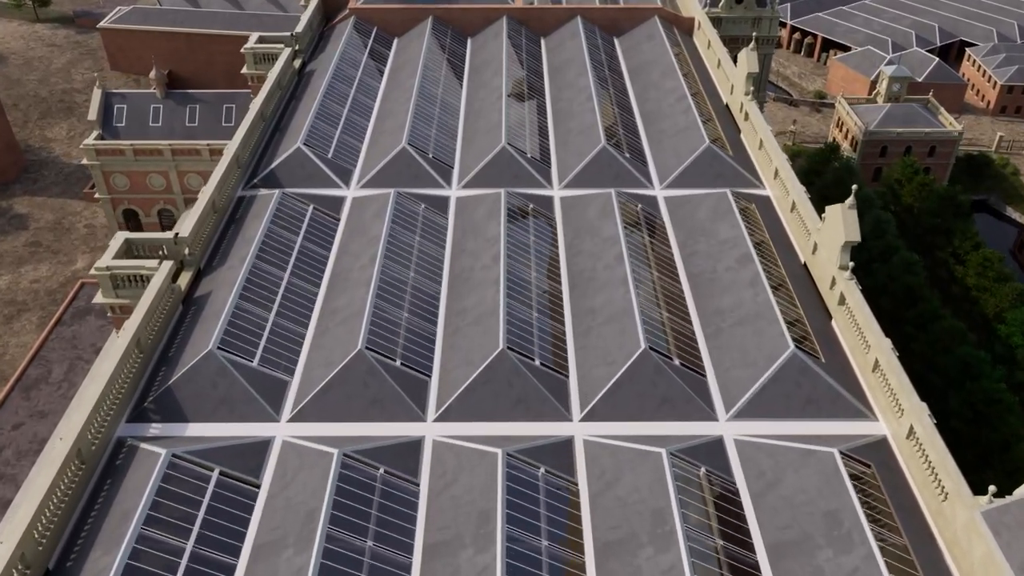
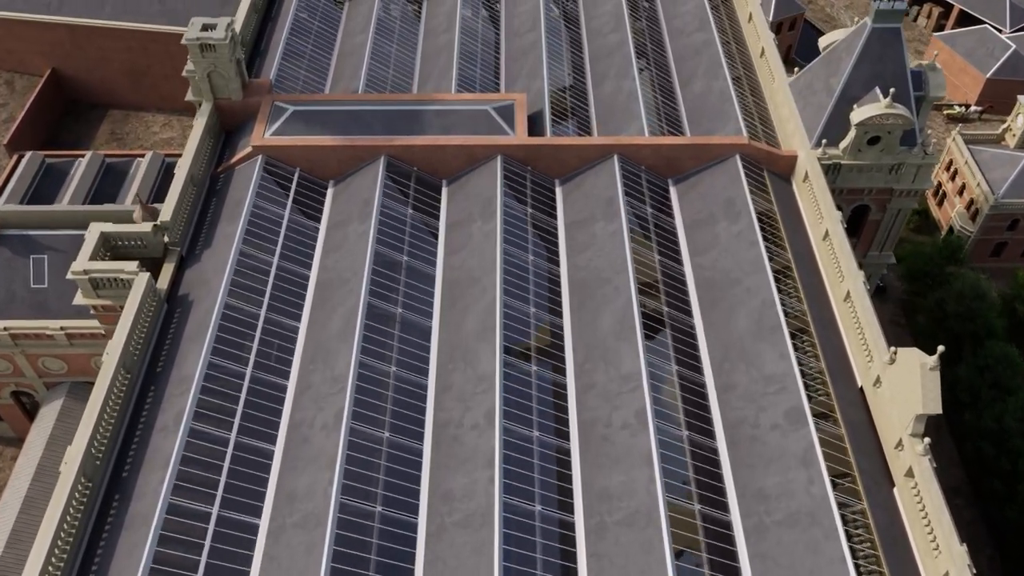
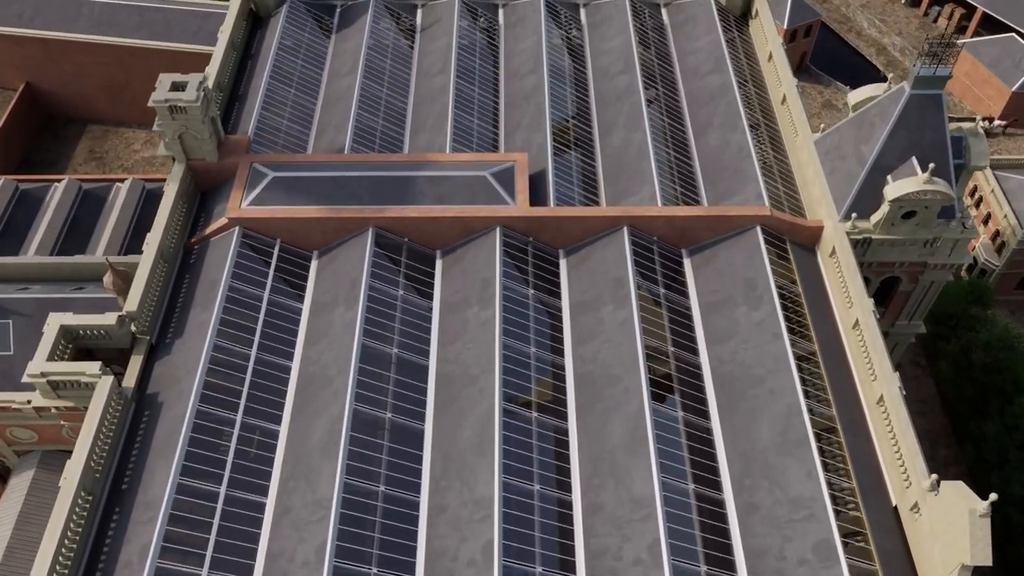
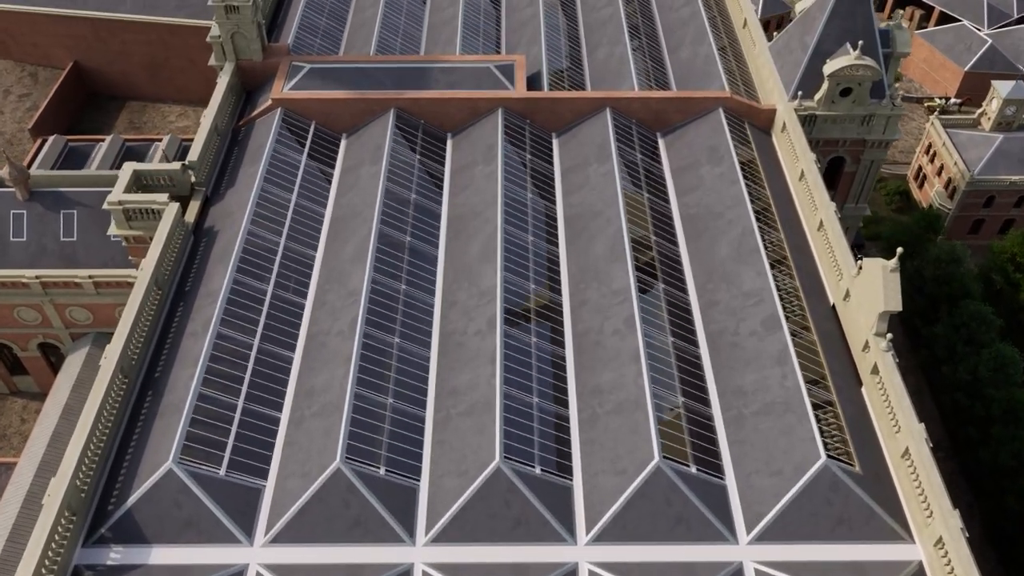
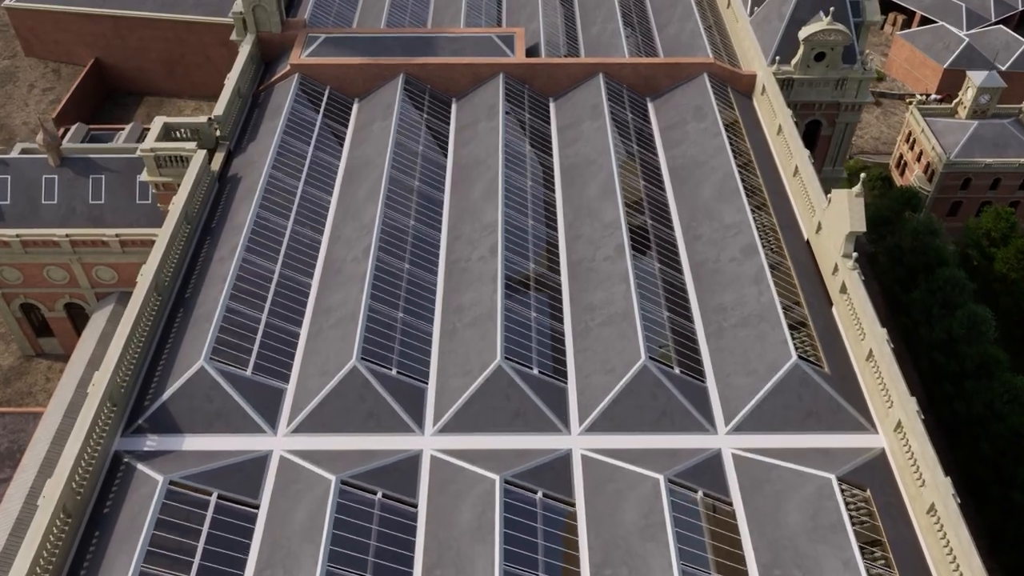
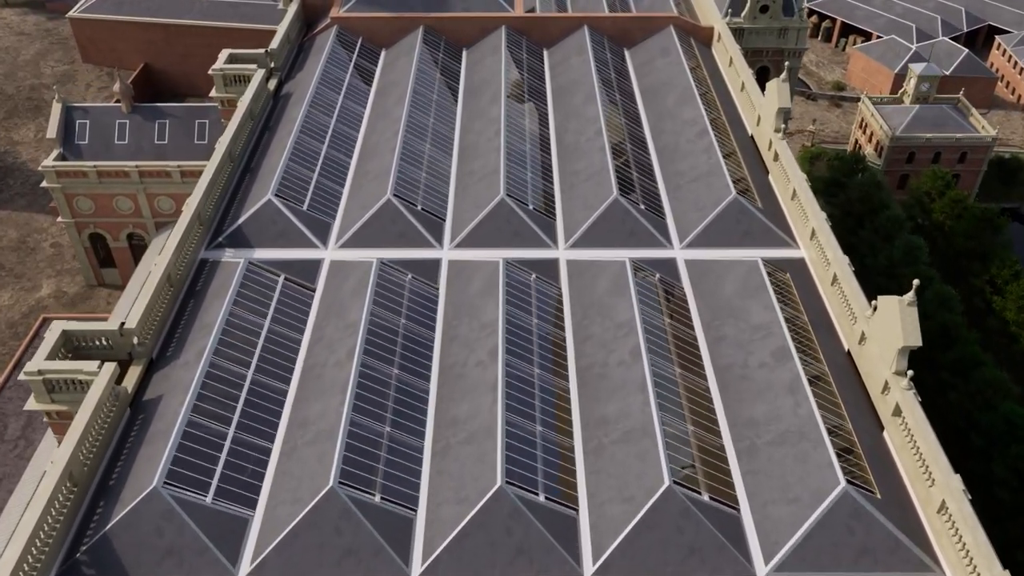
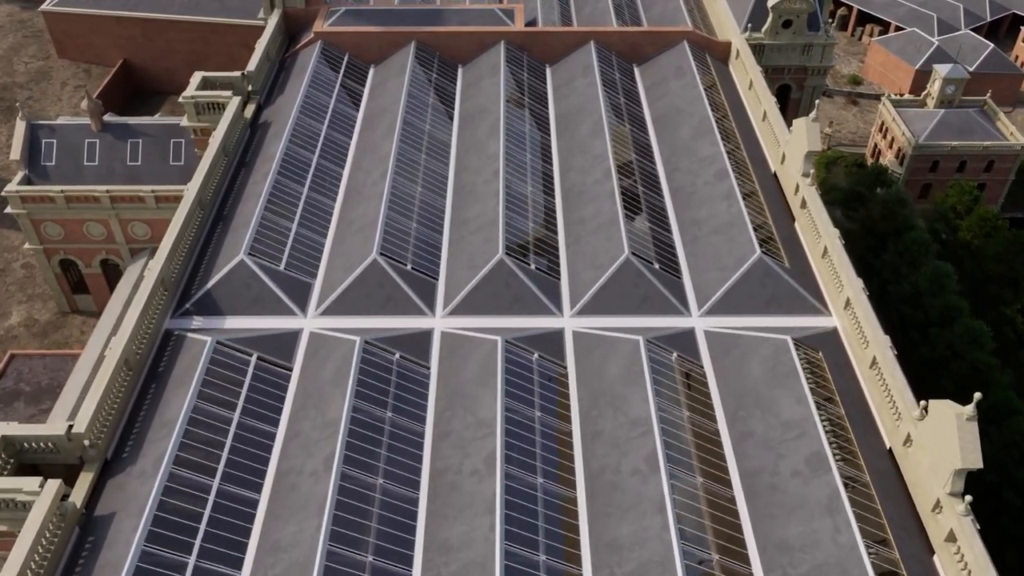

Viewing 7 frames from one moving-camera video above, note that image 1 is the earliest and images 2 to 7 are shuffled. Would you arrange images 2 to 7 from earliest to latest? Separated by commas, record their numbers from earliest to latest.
6, 7, 5, 4, 2, 3
